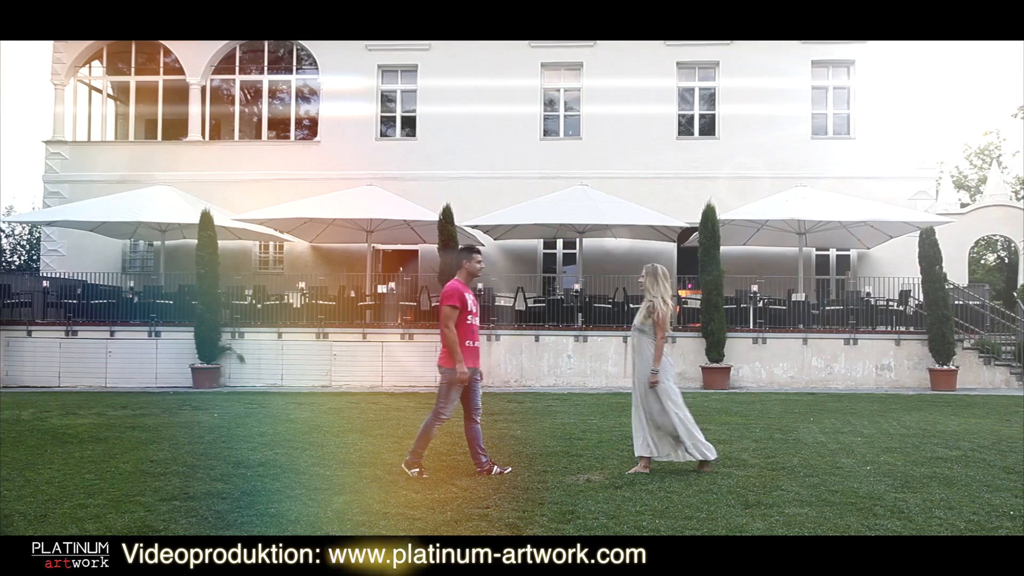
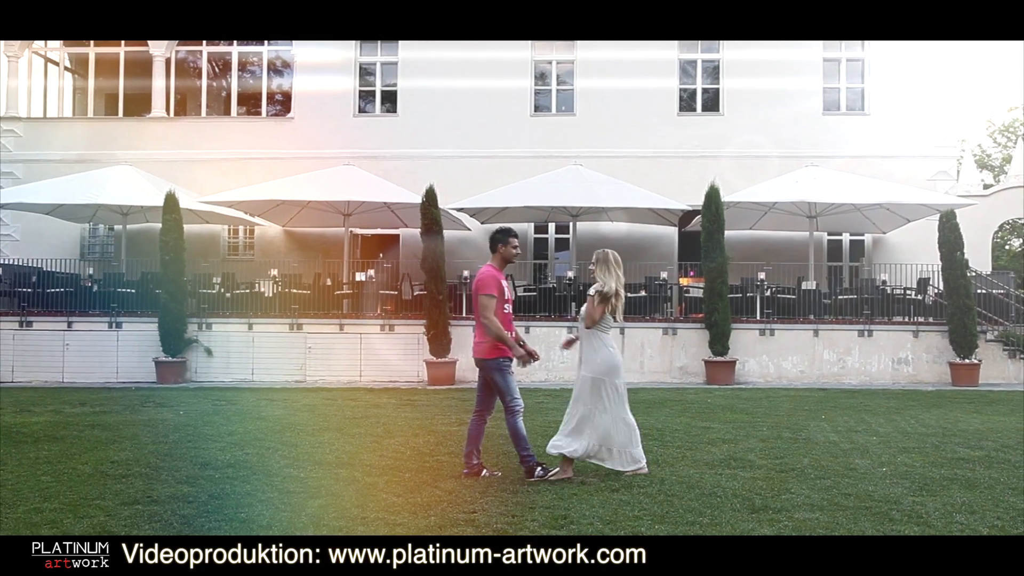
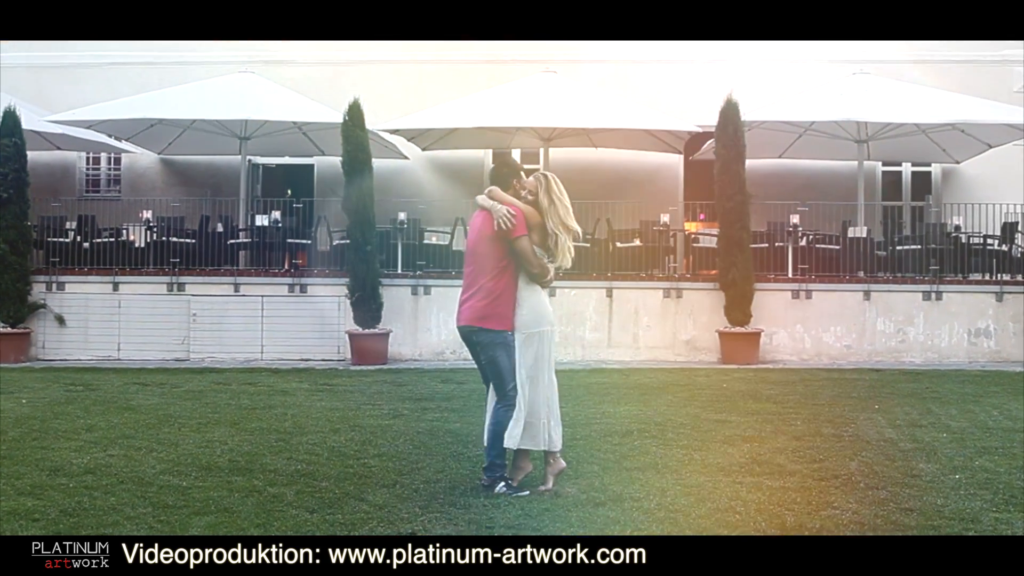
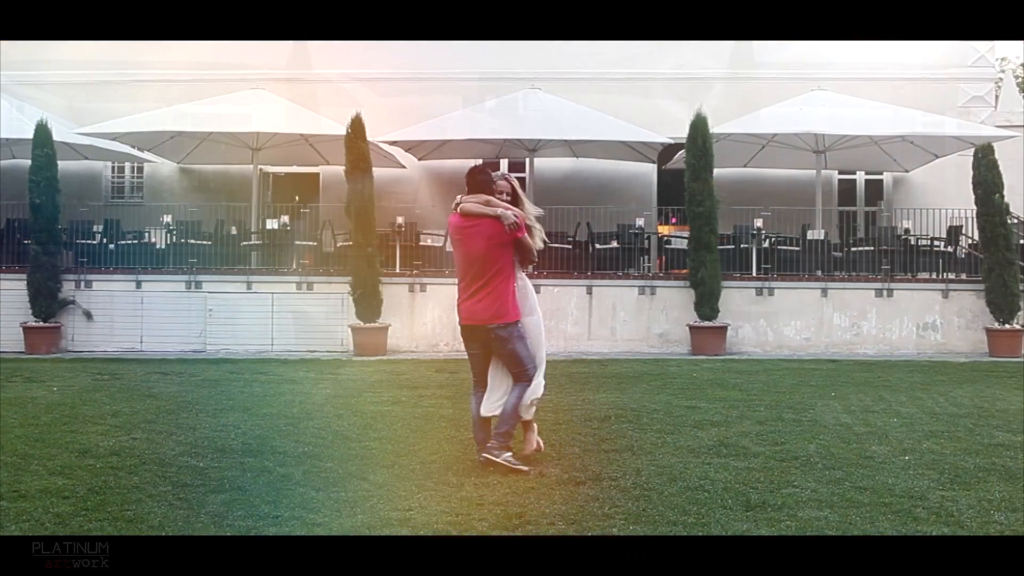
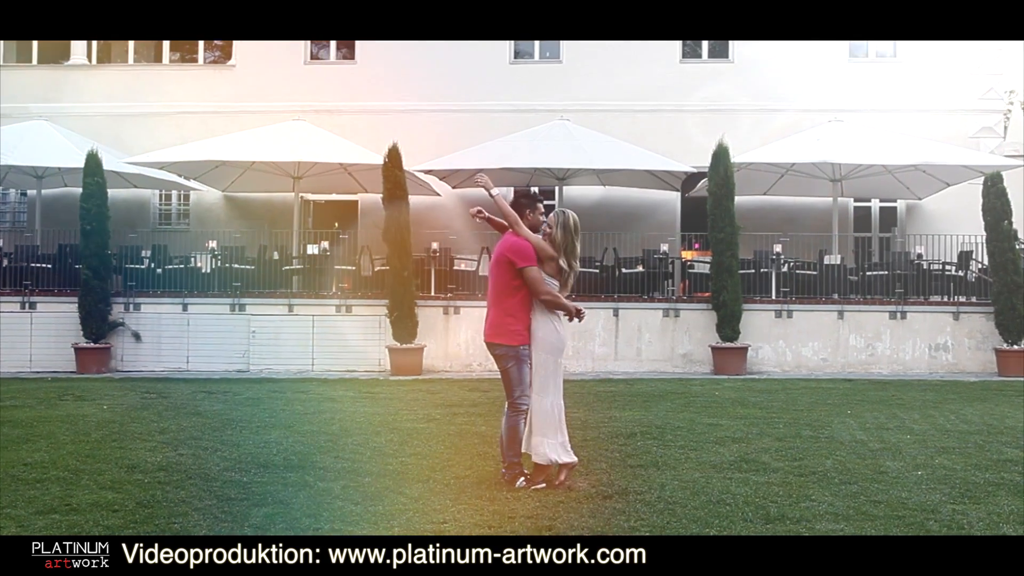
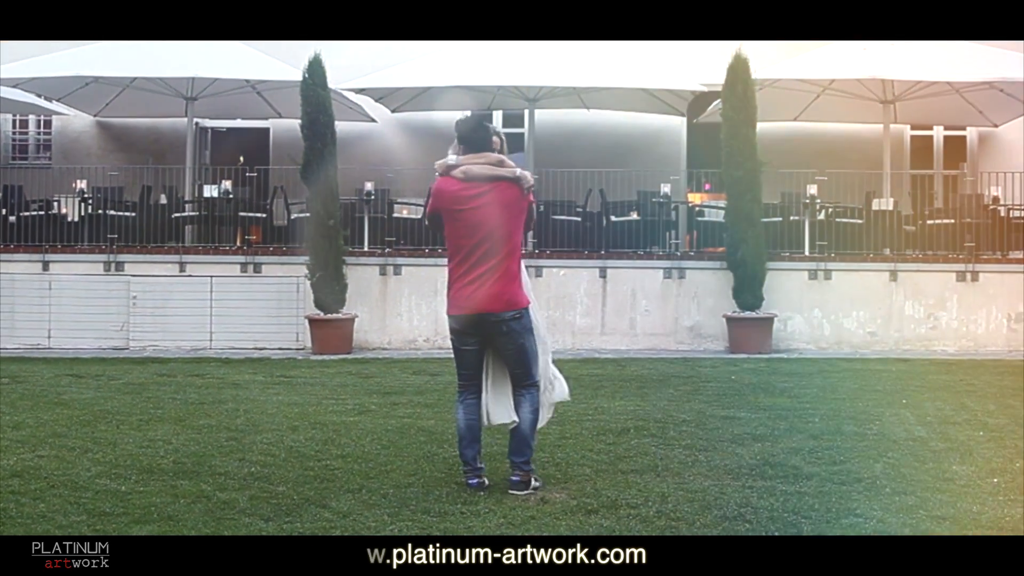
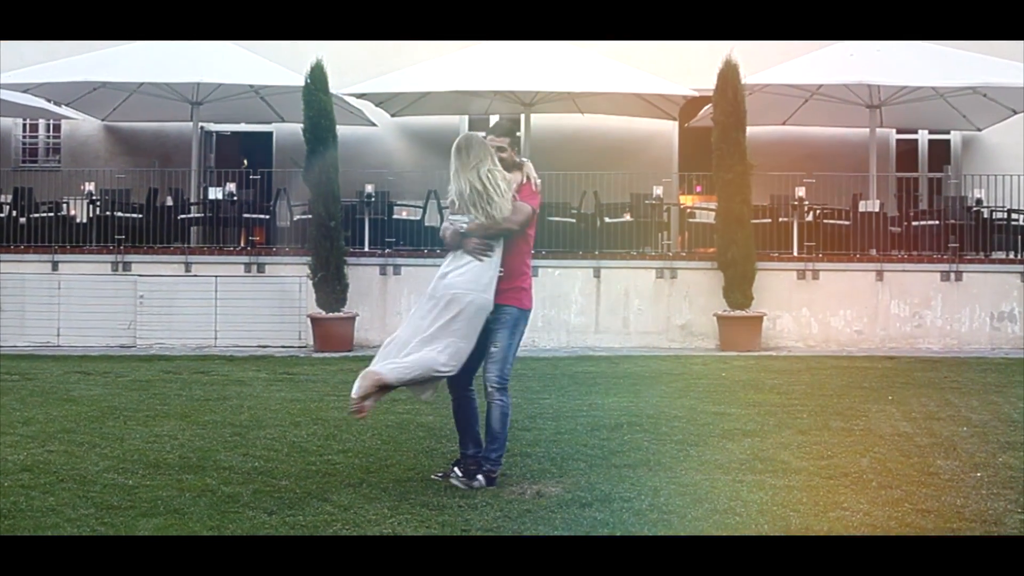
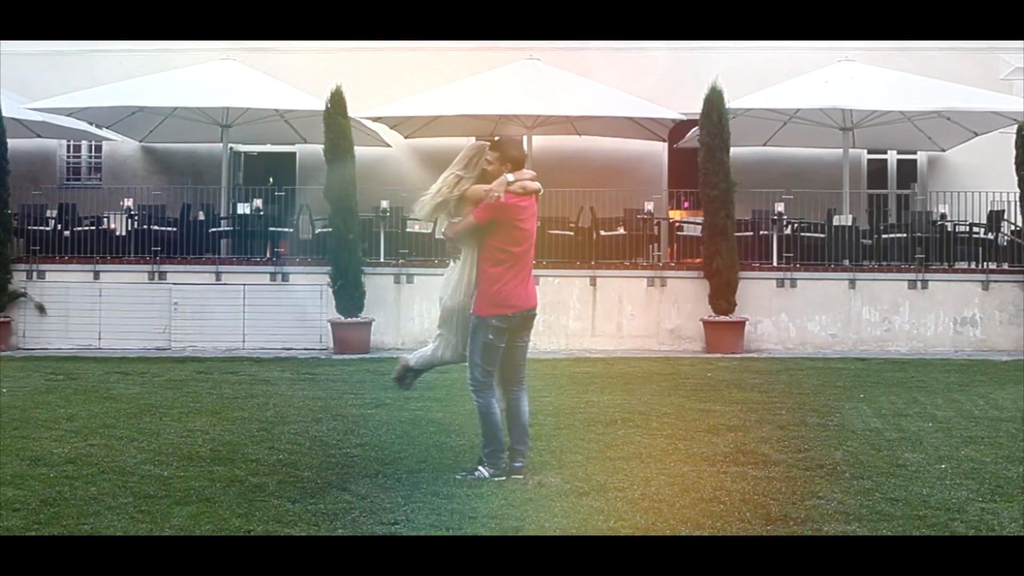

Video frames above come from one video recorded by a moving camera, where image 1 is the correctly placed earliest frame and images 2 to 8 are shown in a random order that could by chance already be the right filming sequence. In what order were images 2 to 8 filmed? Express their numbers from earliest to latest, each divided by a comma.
2, 5, 3, 6, 4, 8, 7
